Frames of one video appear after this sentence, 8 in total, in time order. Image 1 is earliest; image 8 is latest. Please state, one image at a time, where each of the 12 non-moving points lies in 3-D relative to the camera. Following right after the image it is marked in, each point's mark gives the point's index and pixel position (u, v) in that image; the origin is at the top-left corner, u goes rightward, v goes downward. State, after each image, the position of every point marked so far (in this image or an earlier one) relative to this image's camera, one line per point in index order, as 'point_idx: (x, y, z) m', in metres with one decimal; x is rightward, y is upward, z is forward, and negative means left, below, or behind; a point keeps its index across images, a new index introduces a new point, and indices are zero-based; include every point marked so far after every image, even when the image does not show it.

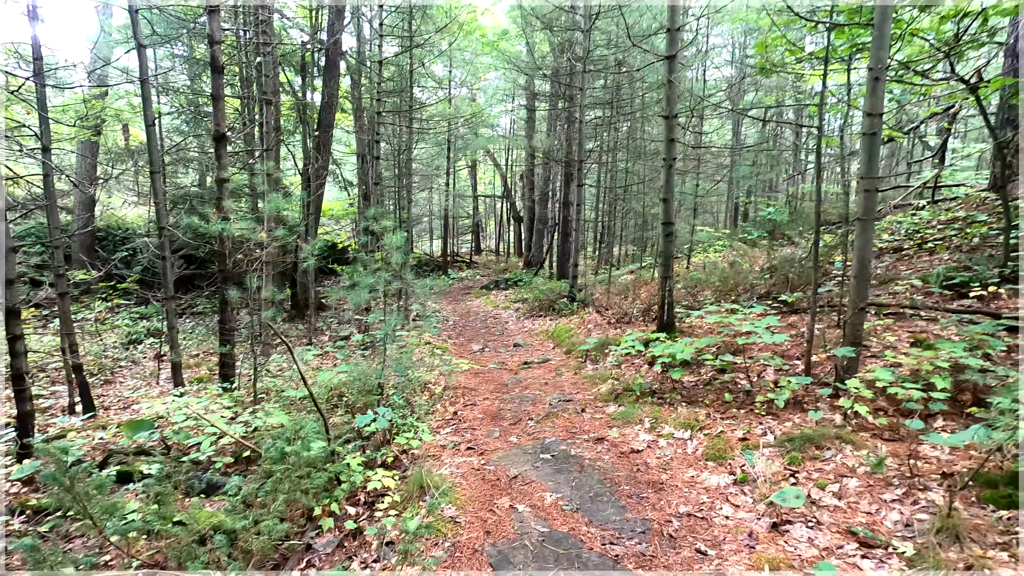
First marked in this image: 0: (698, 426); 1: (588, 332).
0: (+1.3, -1.0, +3.7) m
1: (+1.1, -0.7, +7.7) m
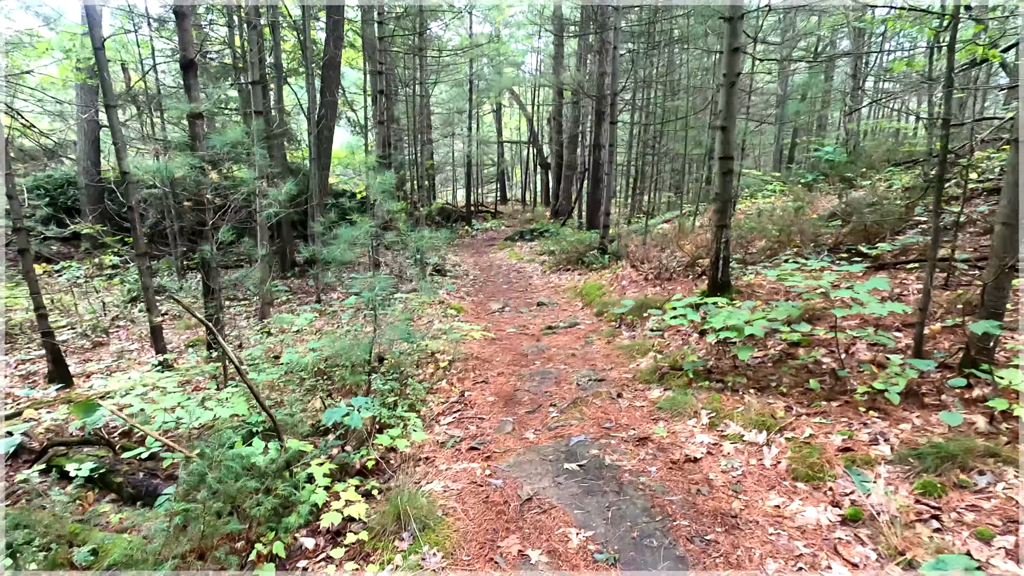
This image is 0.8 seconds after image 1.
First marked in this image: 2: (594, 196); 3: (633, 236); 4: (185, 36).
0: (+1.4, -0.7, +2.8) m
1: (+1.4, 0.0, +6.8) m
2: (+2.3, +2.6, +14.8) m
3: (+2.4, +1.0, +10.8) m
4: (-3.3, +2.5, +5.3) m
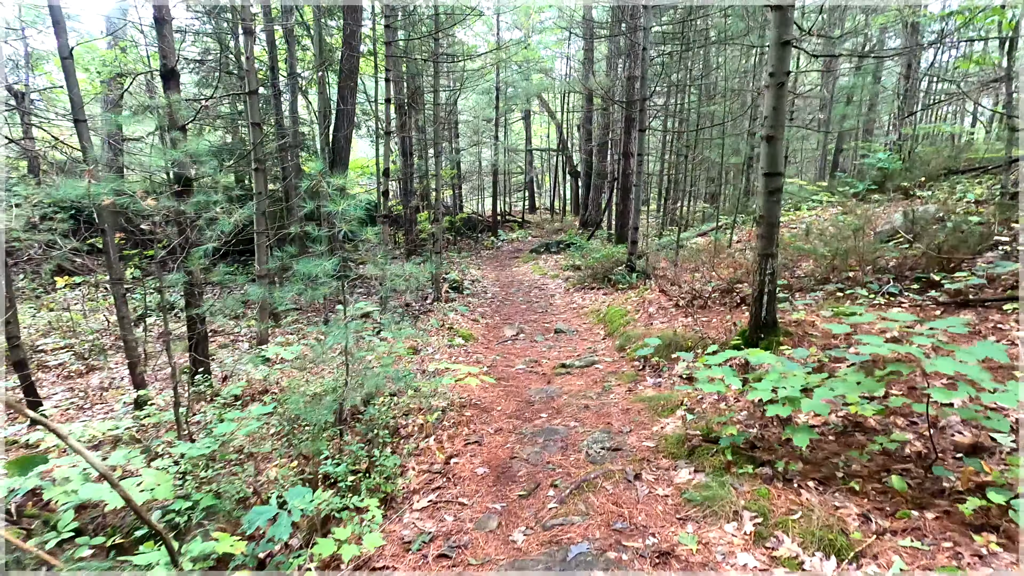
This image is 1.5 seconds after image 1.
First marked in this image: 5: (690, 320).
0: (+1.3, -1.0, +2.0) m
1: (+1.5, -0.4, +6.0) m
2: (+2.9, +2.1, +14.1) m
3: (+2.8, +0.7, +10.0) m
4: (-3.2, +2.3, +4.9) m
5: (+1.8, -0.3, +5.4) m
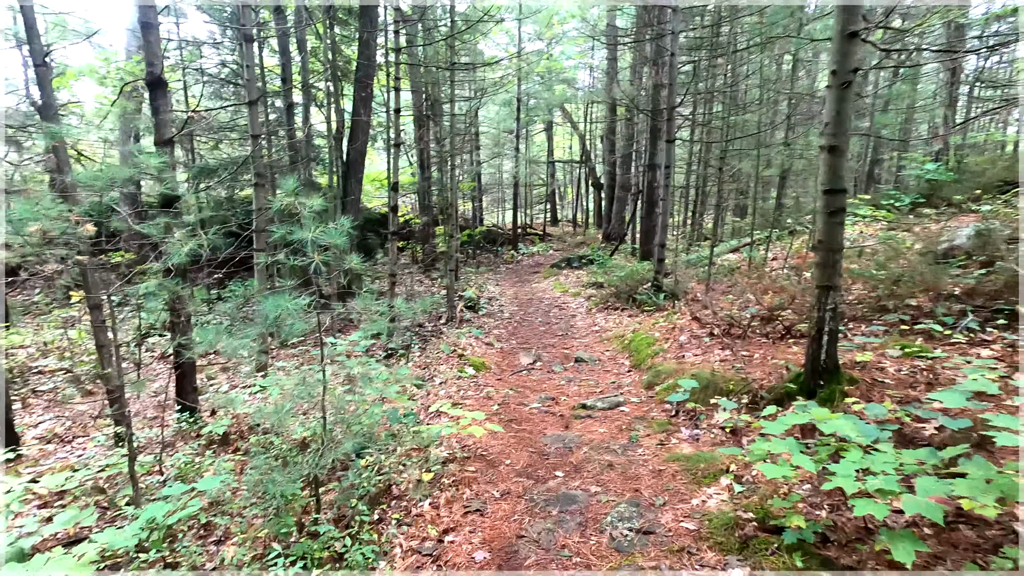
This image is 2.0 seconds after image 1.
0: (+1.3, -1.2, +1.4) m
1: (+1.7, -0.6, +5.4) m
2: (+3.4, +1.7, +13.4) m
3: (+3.2, +0.3, +9.3) m
4: (-3.1, +2.0, +4.5) m
5: (+1.9, -0.6, +4.8) m
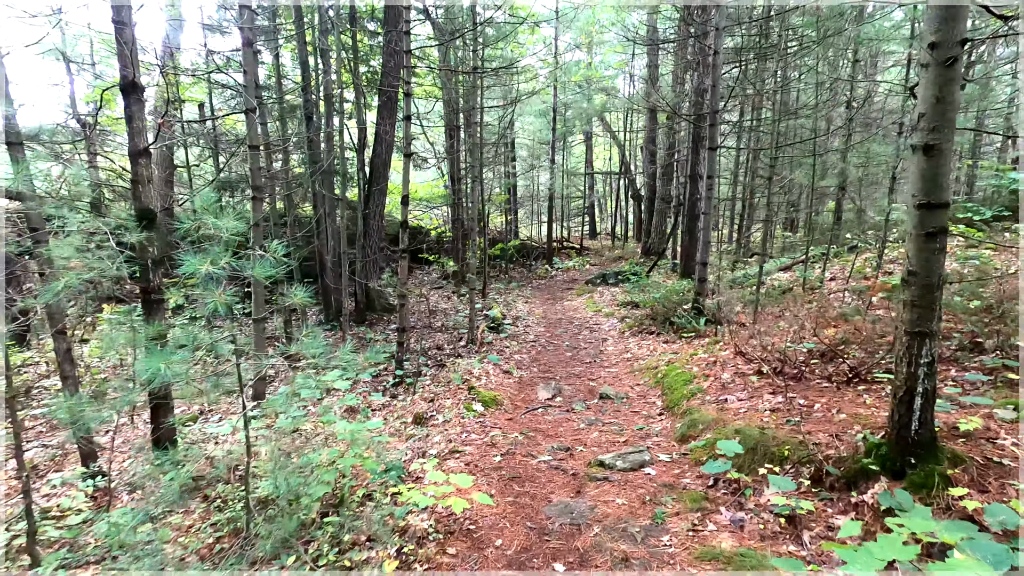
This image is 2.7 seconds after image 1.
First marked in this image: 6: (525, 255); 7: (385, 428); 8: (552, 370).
0: (+1.1, -1.3, +0.6) m
1: (+1.8, -0.9, +4.6) m
2: (+4.2, +1.2, +12.5) m
3: (+3.6, -0.1, +8.4) m
4: (-3.0, +1.8, +4.1) m
5: (+2.0, -0.8, +3.9) m
6: (+0.4, +1.2, +19.6) m
7: (-1.2, -1.4, +5.1) m
8: (+0.5, -1.1, +7.0) m
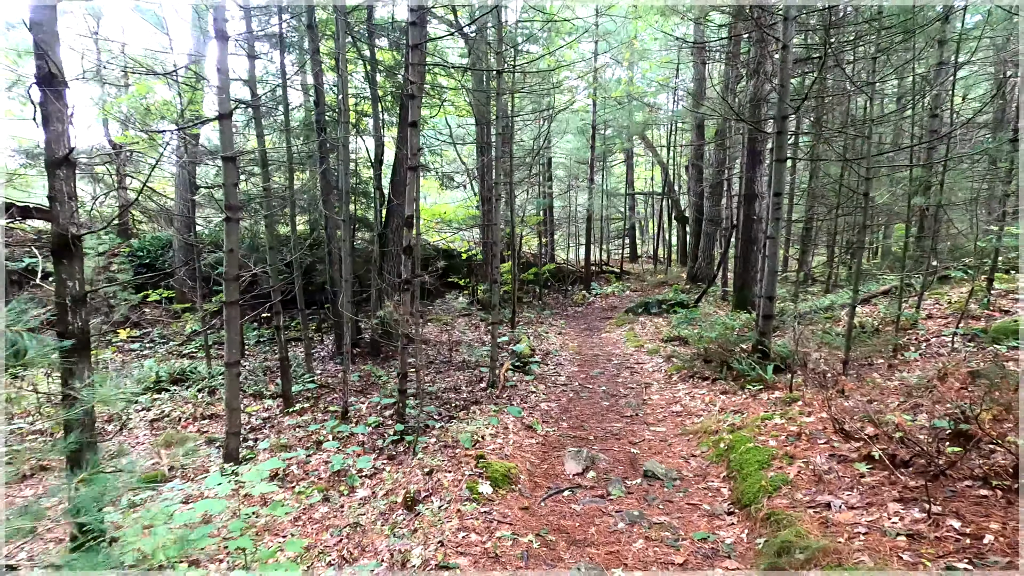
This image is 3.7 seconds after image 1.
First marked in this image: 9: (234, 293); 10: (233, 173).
0: (+0.8, -1.5, -0.6) m
1: (+1.9, -1.2, +3.3) m
2: (+4.8, +0.5, +11.1) m
3: (+3.9, -0.6, +7.0) m
4: (-2.9, +1.6, +3.3) m
5: (+2.0, -1.2, +2.6) m
6: (+1.6, +0.3, +18.4) m
7: (-1.1, -1.7, +4.1) m
8: (+0.8, -1.5, +5.8) m
9: (-2.5, 0.0, +4.9) m
10: (-2.5, +1.0, +4.8) m
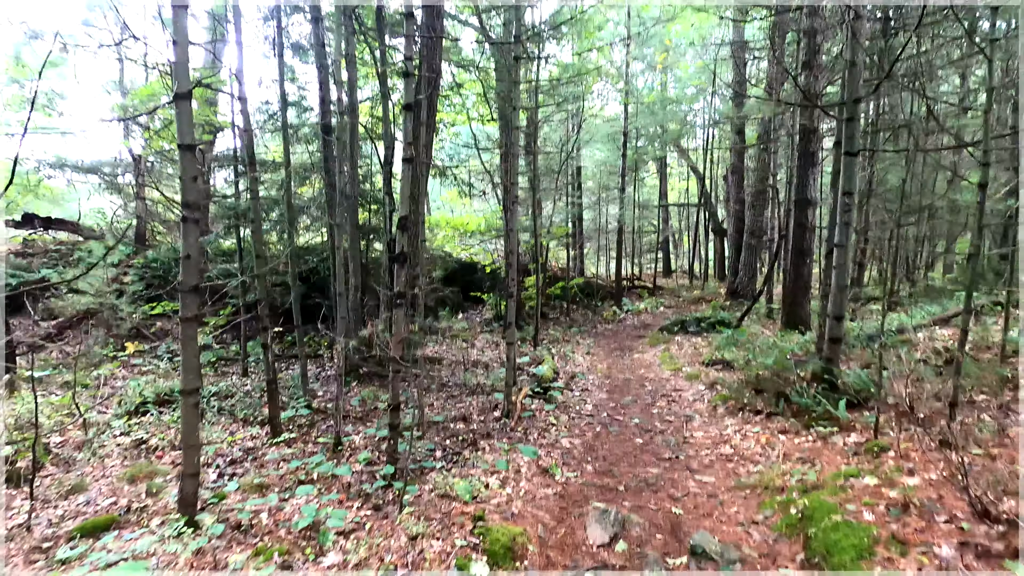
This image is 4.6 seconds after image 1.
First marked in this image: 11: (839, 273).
0: (+0.6, -1.5, -1.6) m
1: (+1.9, -1.3, +2.2) m
2: (+5.3, +0.2, +9.9) m
3: (+4.1, -0.8, +5.8) m
4: (-2.9, +1.5, +2.6) m
5: (+2.0, -1.2, +1.6) m
6: (+2.5, -0.2, +17.4) m
7: (-1.1, -1.8, +3.2) m
8: (+0.9, -1.6, +4.8) m
9: (-2.5, -0.1, +4.1) m
10: (-2.4, +0.9, +4.0) m
11: (+3.4, +0.1, +5.6) m
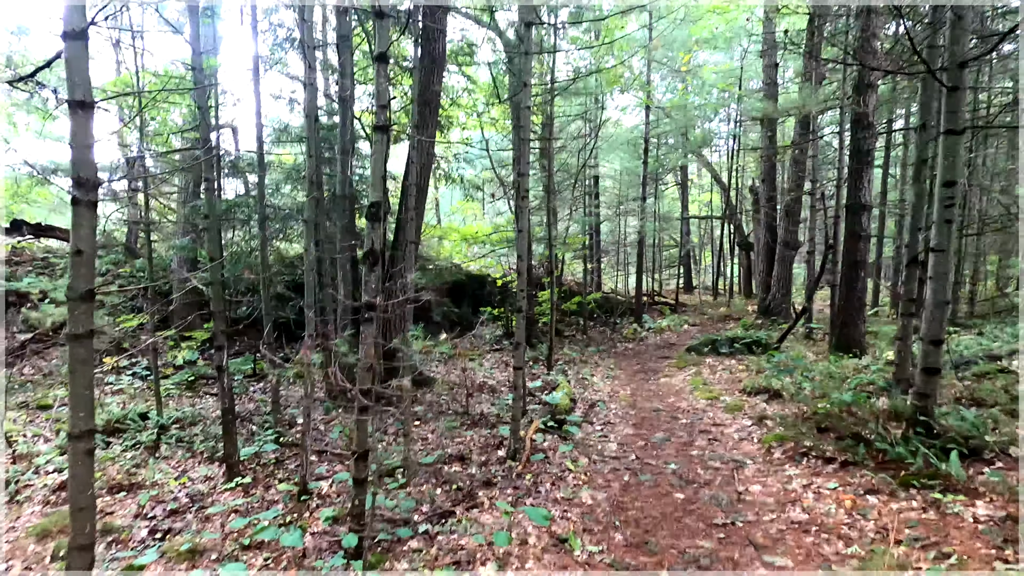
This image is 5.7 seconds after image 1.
0: (+0.5, -1.4, -2.8) m
1: (+1.8, -1.3, +1.0) m
2: (+5.5, 0.0, +8.6) m
3: (+4.2, -0.9, +4.6) m
4: (-2.9, +1.5, +1.6) m
5: (+1.9, -1.2, +0.4) m
6: (+2.9, -0.7, +16.2) m
7: (-1.1, -1.8, +2.0) m
8: (+0.9, -1.7, +3.6) m
9: (-2.4, -0.2, +3.0) m
10: (-2.4, +0.9, +3.0) m
11: (+3.5, 0.0, +4.4) m
